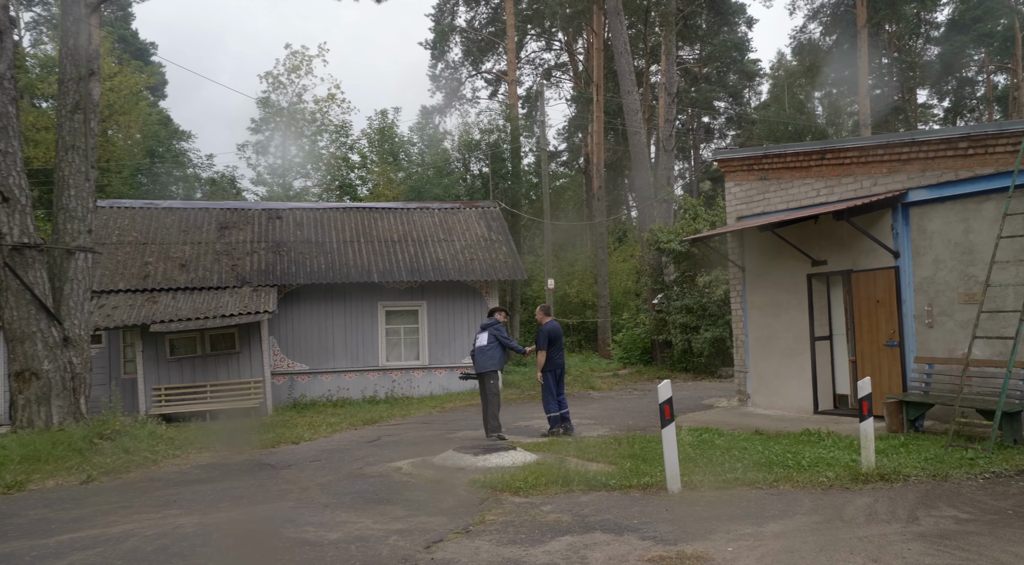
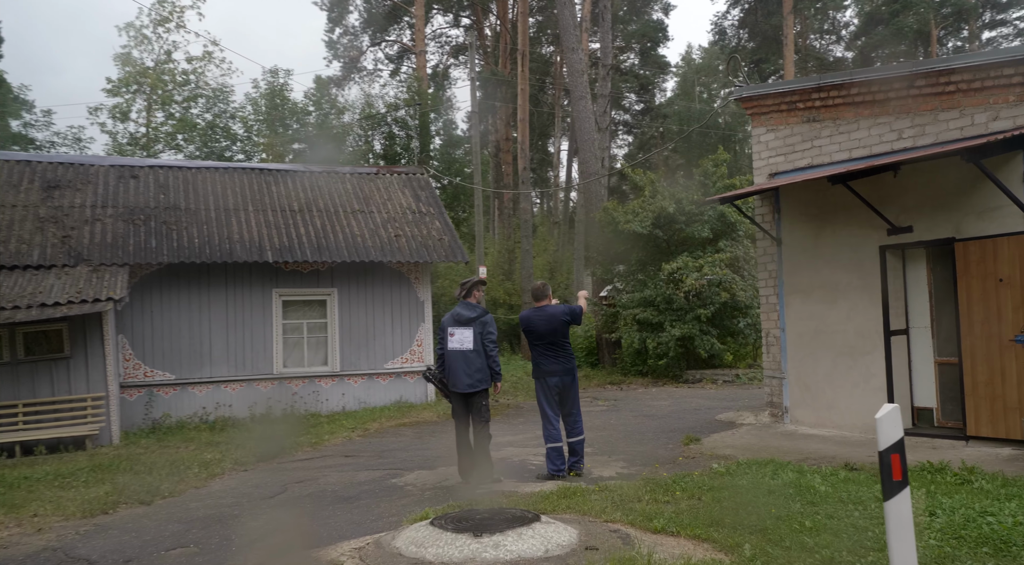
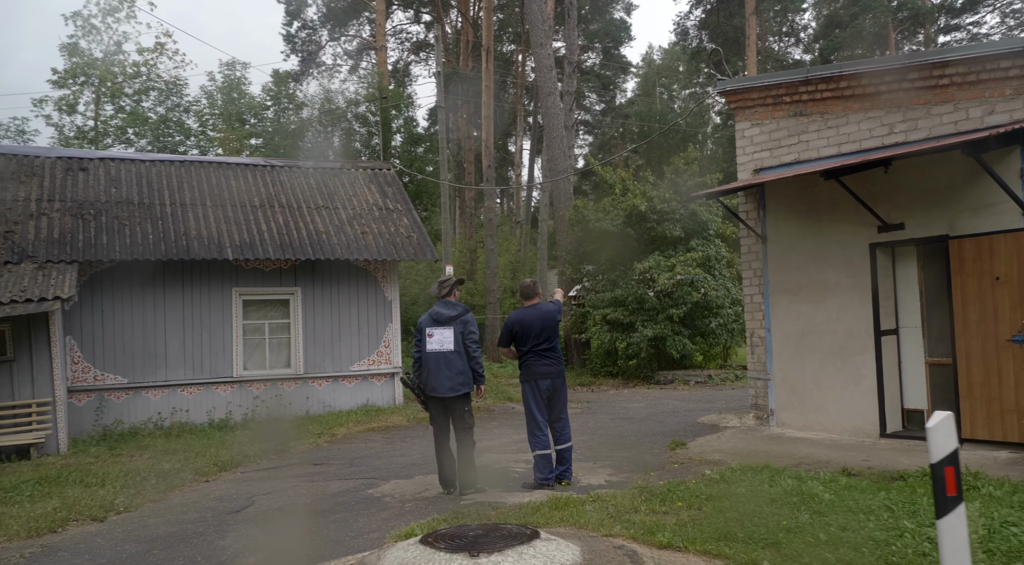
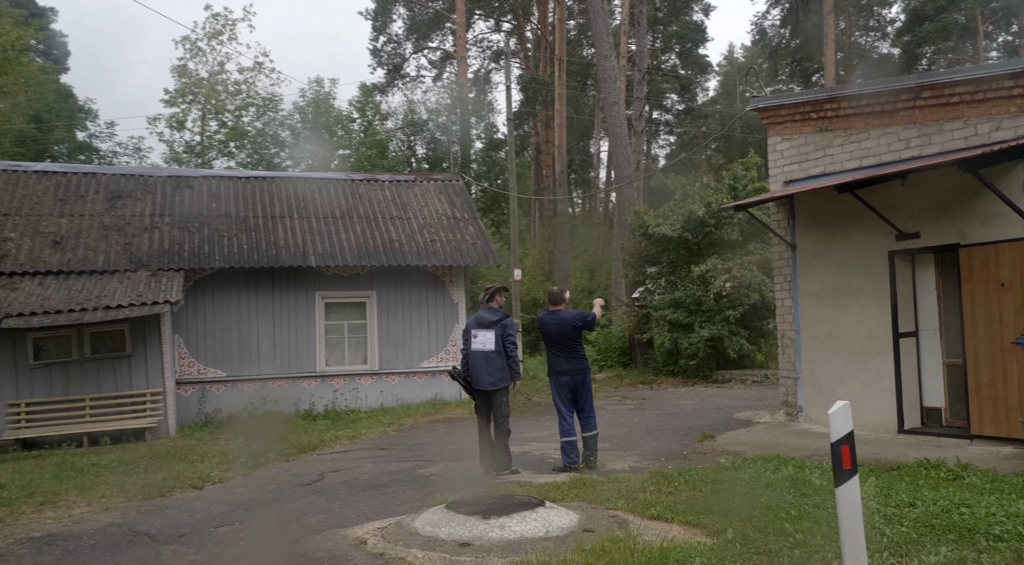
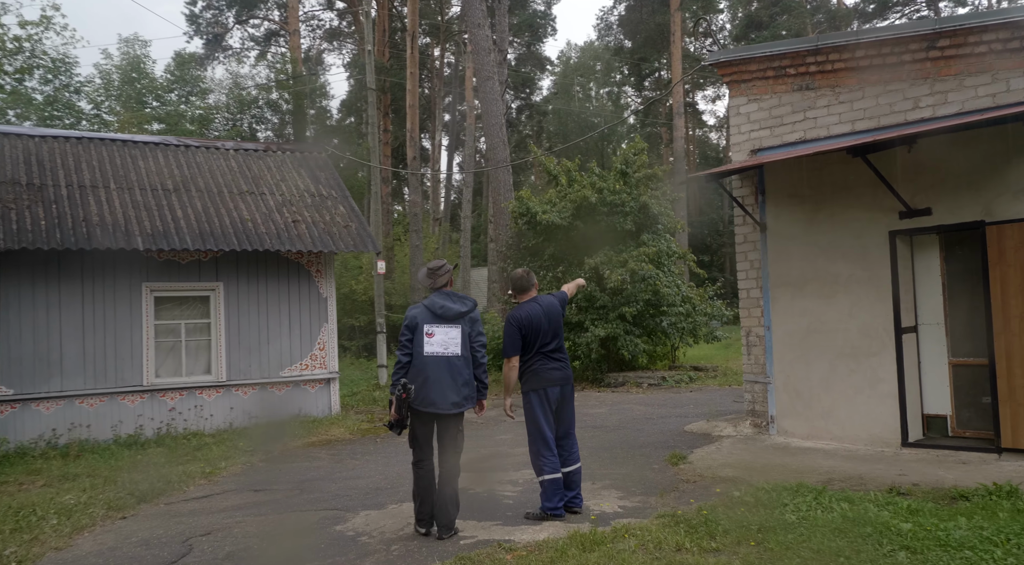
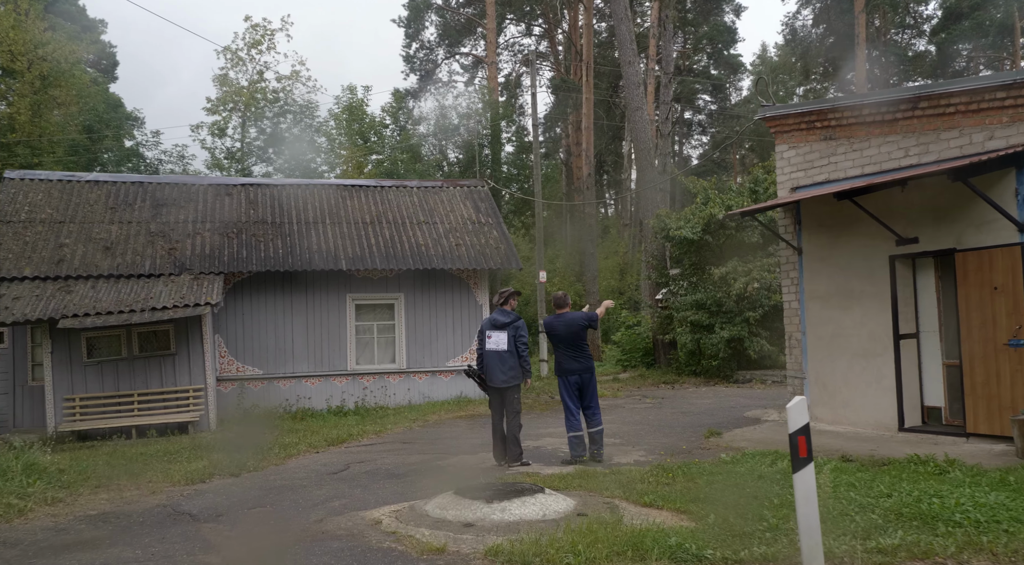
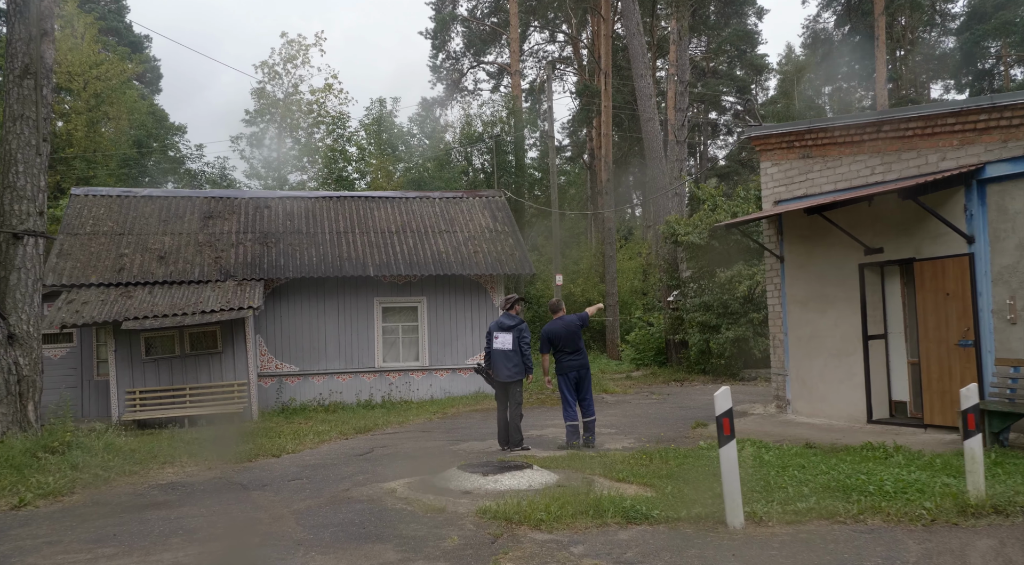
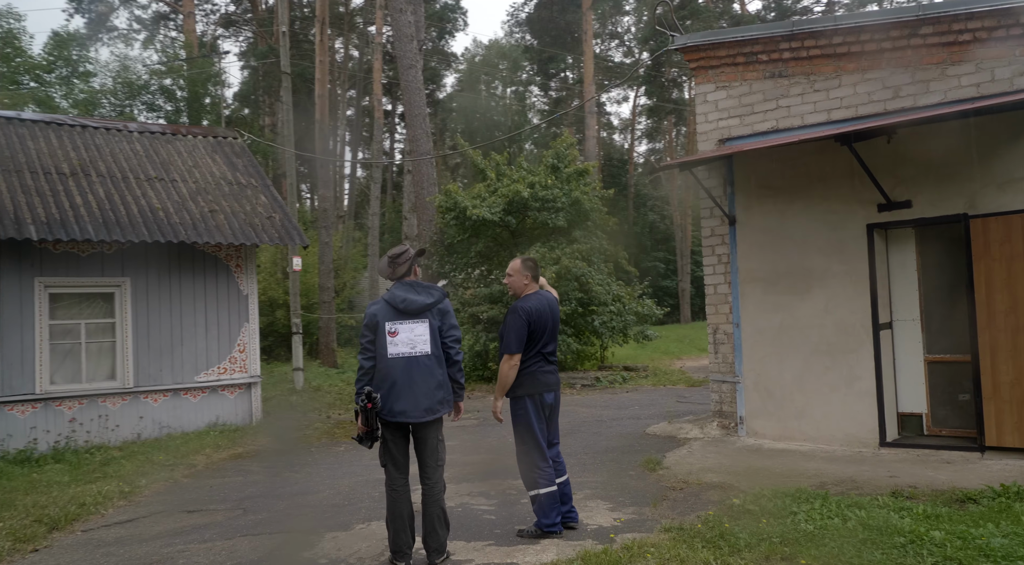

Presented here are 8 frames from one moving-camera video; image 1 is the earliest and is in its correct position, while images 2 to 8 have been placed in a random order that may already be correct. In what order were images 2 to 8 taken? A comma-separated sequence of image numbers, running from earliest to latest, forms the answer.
7, 6, 4, 2, 3, 5, 8
